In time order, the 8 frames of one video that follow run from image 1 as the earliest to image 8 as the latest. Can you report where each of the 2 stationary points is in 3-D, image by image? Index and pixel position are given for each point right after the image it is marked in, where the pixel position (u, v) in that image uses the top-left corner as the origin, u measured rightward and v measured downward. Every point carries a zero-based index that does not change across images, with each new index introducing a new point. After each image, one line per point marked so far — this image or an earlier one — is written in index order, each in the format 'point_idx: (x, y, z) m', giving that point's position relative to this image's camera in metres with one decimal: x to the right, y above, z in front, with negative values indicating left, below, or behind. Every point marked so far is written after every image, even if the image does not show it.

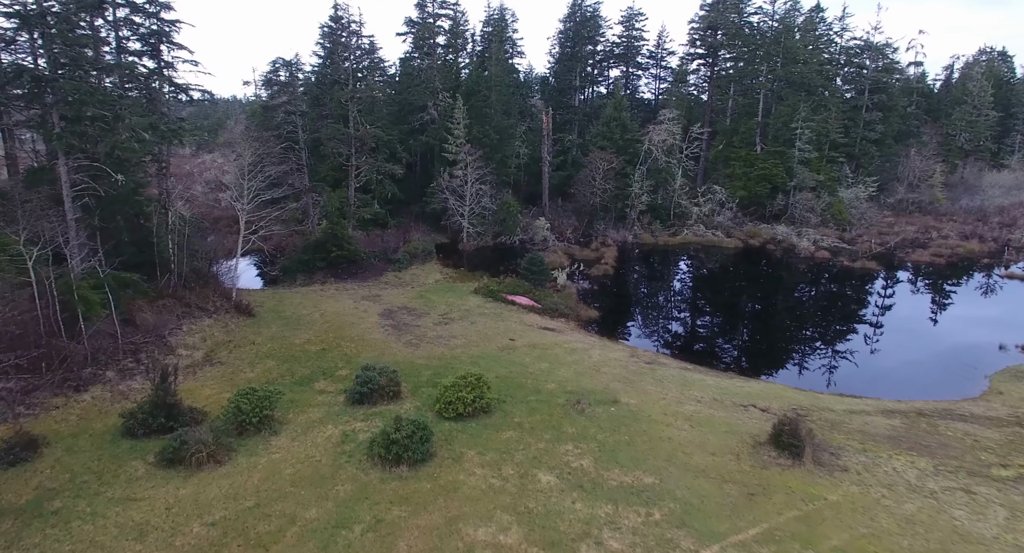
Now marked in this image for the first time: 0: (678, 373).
0: (+4.6, -2.7, +16.7) m
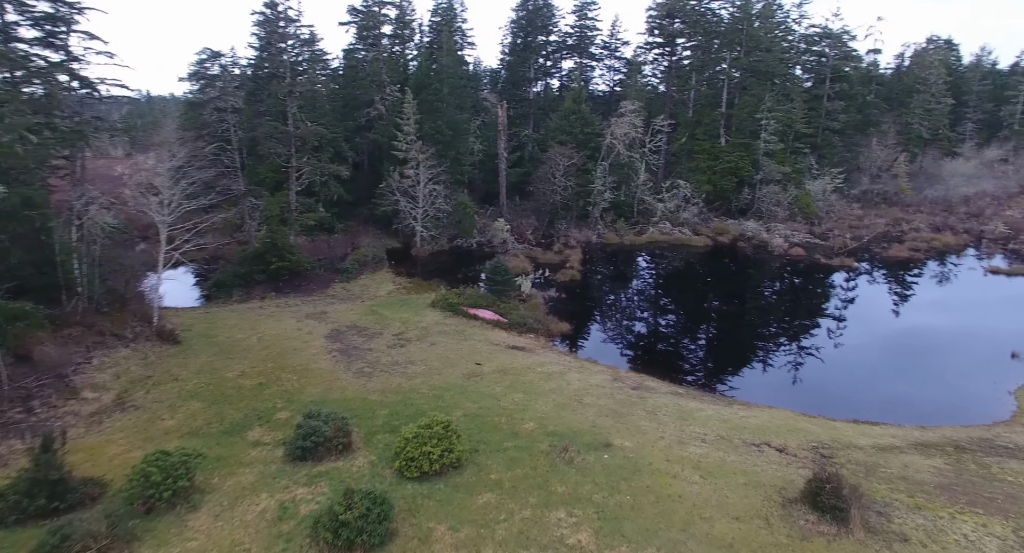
0: (+3.9, -3.1, +14.8) m
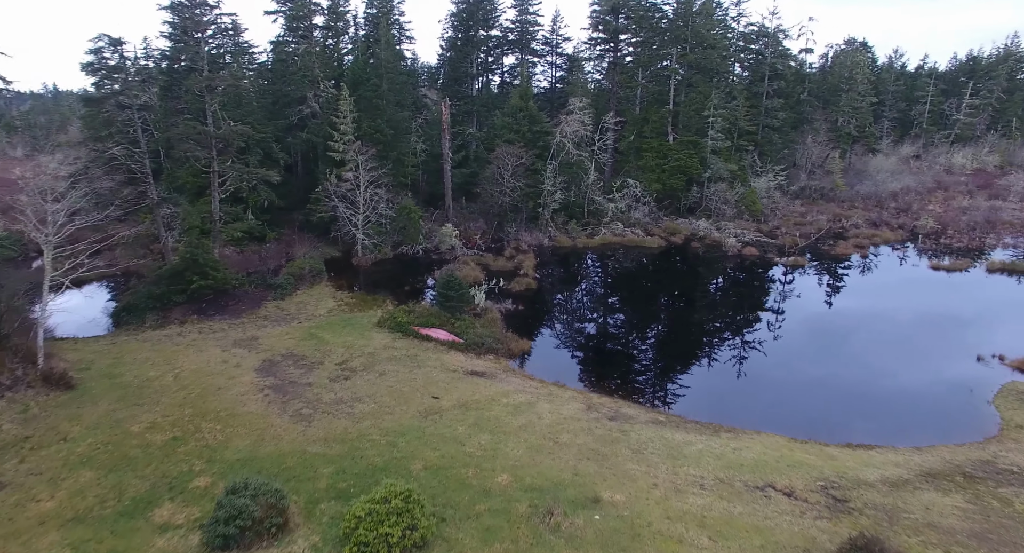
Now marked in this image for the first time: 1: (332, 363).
0: (+3.1, -3.5, +13.2) m
1: (-5.2, -2.5, +17.1) m
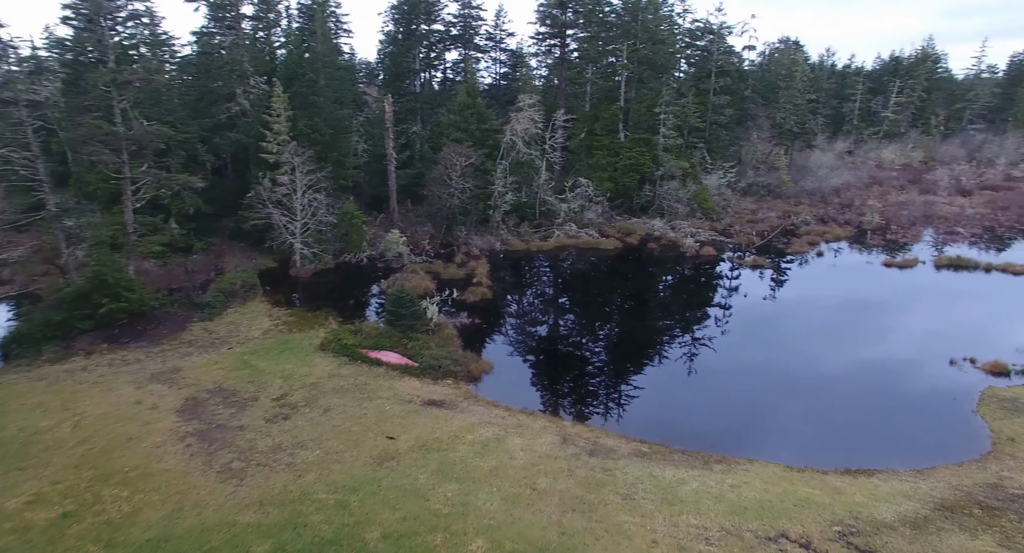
0: (+2.5, -3.8, +11.8) m
1: (-6.1, -3.0, +14.8) m
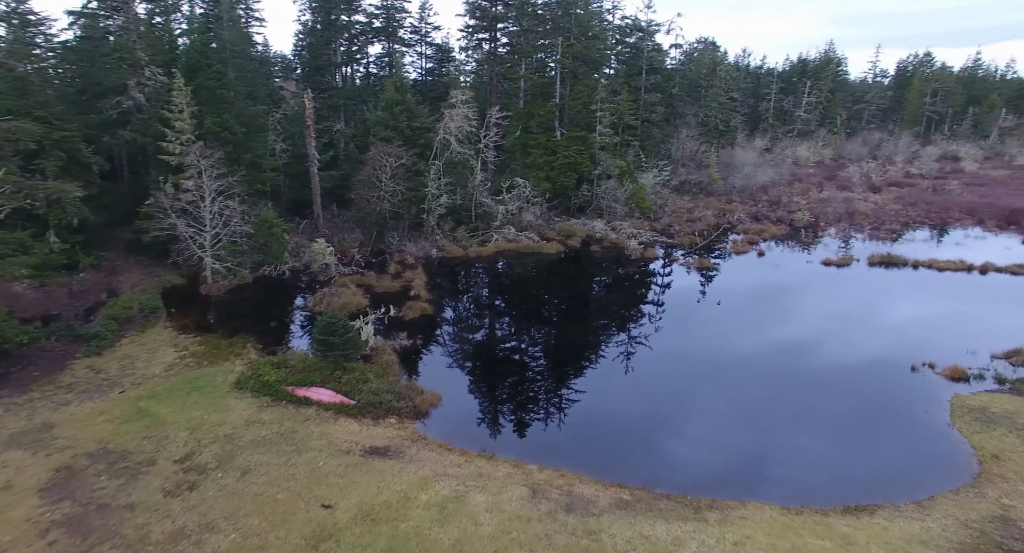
0: (+2.0, -4.3, +10.1) m
1: (-7.0, -3.7, +12.1) m
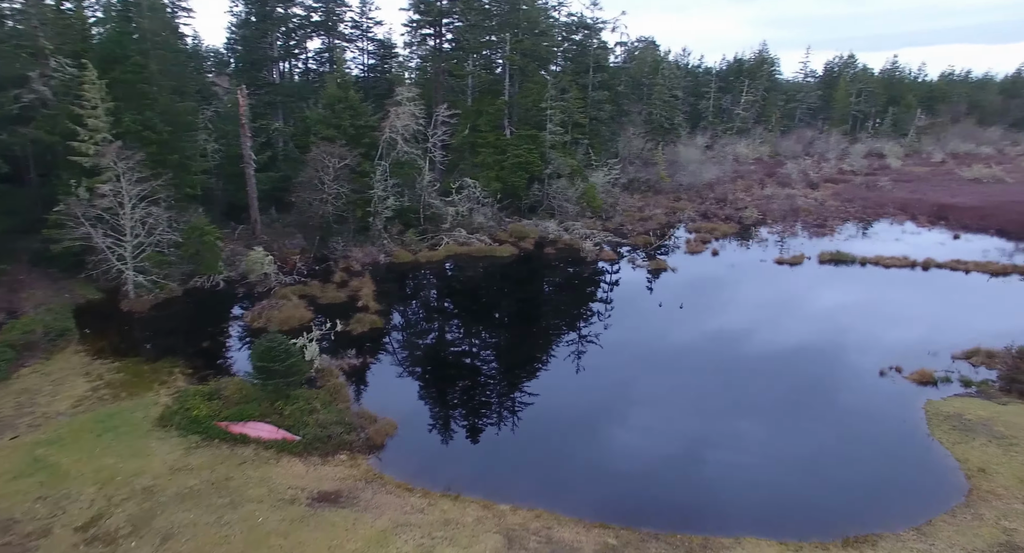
0: (+1.6, -4.6, +8.9) m
1: (-7.5, -4.2, +10.1) m
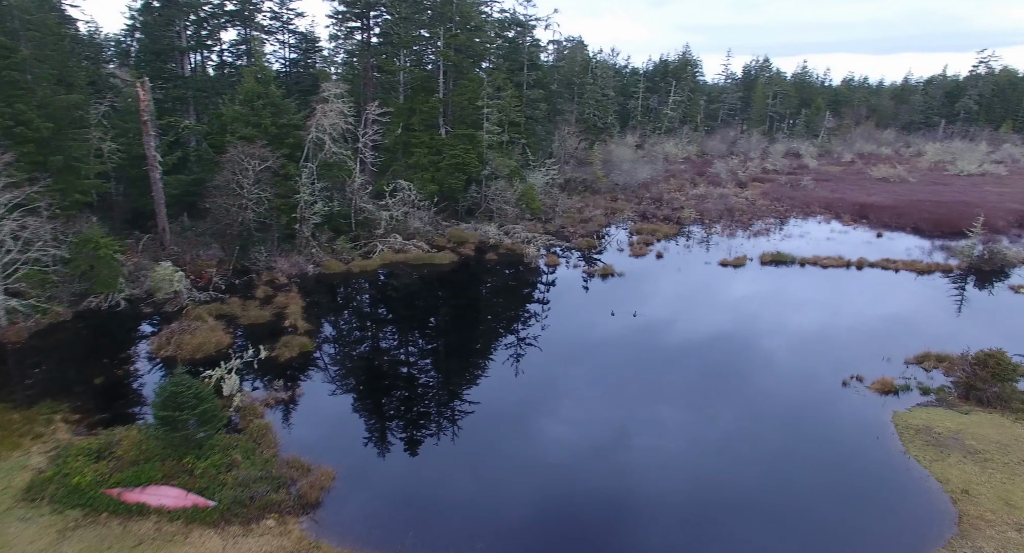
0: (+1.3, -5.1, +7.4) m
1: (-7.8, -4.9, +7.6) m
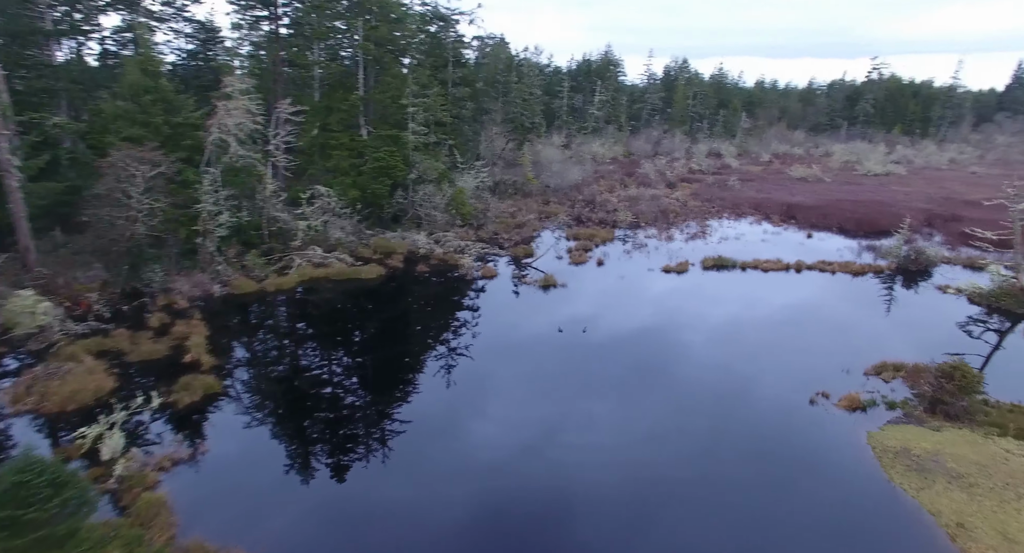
0: (+1.3, -5.6, +5.3) m
1: (-7.8, -5.7, +4.4) m
